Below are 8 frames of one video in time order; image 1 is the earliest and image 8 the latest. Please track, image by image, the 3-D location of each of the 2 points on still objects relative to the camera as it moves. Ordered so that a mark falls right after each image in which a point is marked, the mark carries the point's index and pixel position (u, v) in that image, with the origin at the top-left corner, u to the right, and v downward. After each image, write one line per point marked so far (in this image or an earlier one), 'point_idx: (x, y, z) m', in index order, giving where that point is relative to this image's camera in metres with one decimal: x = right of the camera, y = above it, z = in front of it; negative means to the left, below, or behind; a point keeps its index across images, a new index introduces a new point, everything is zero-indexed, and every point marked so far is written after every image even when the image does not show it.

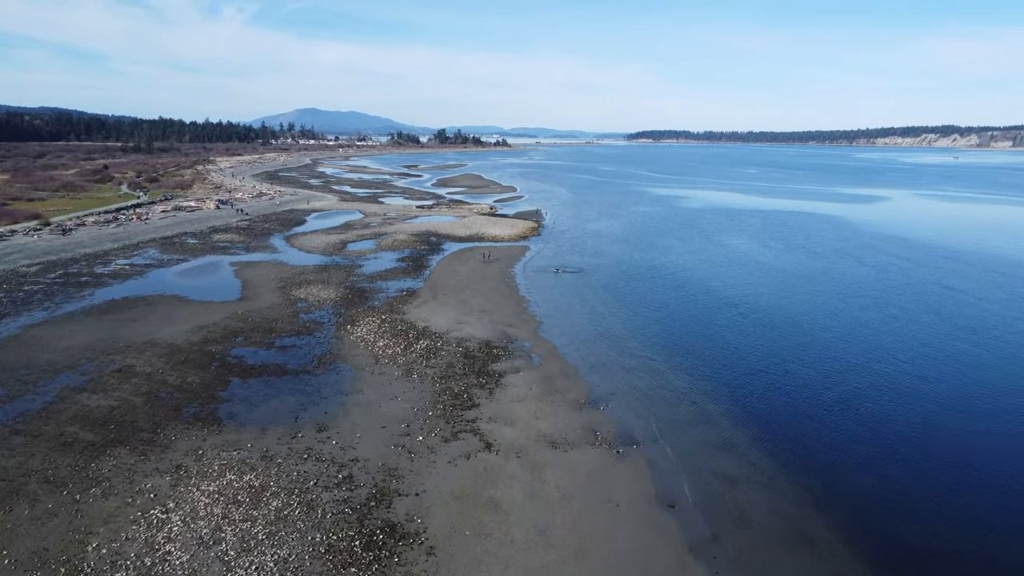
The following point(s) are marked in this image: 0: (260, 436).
0: (-5.1, -3.0, +14.9) m
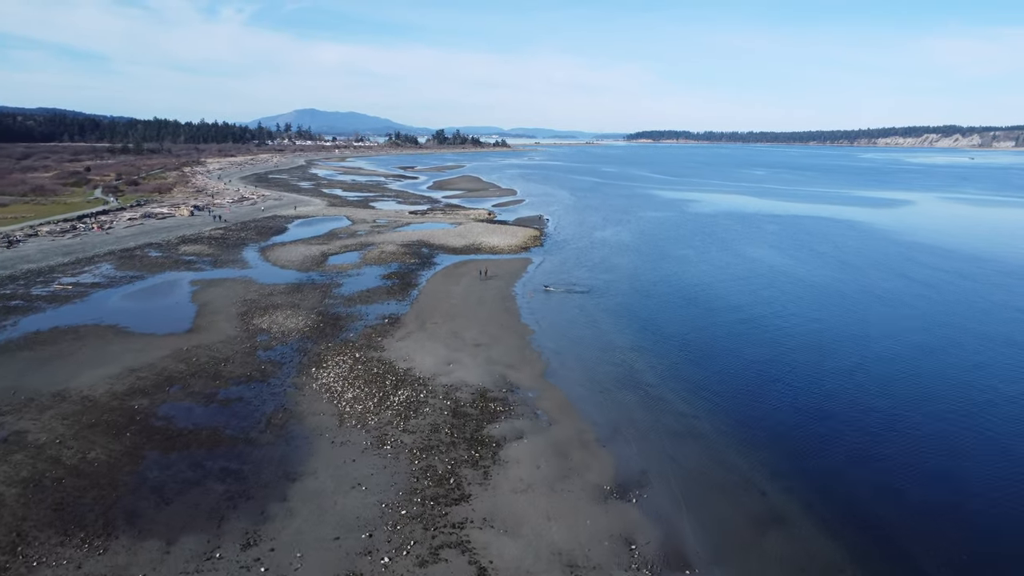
0: (-5.1, -3.9, +10.6) m
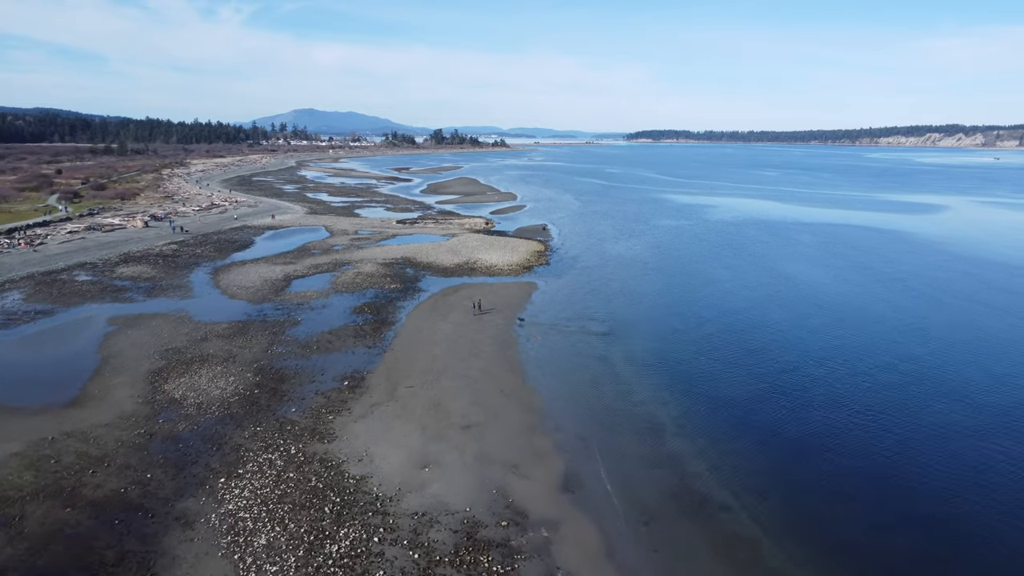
0: (-5.0, -5.2, +4.5) m
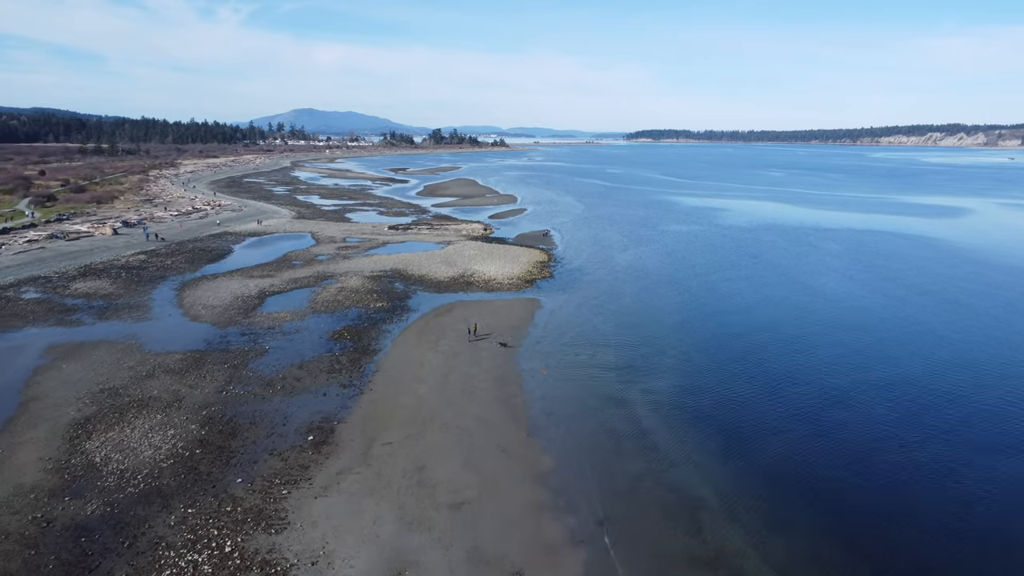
0: (-5.0, -5.9, +1.1) m
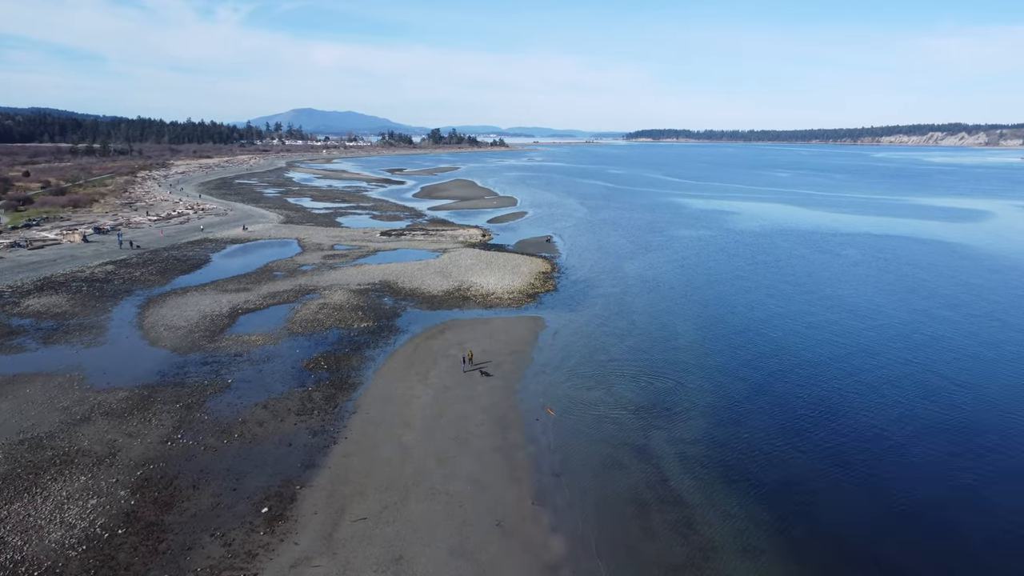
0: (-4.9, -6.5, -1.8) m
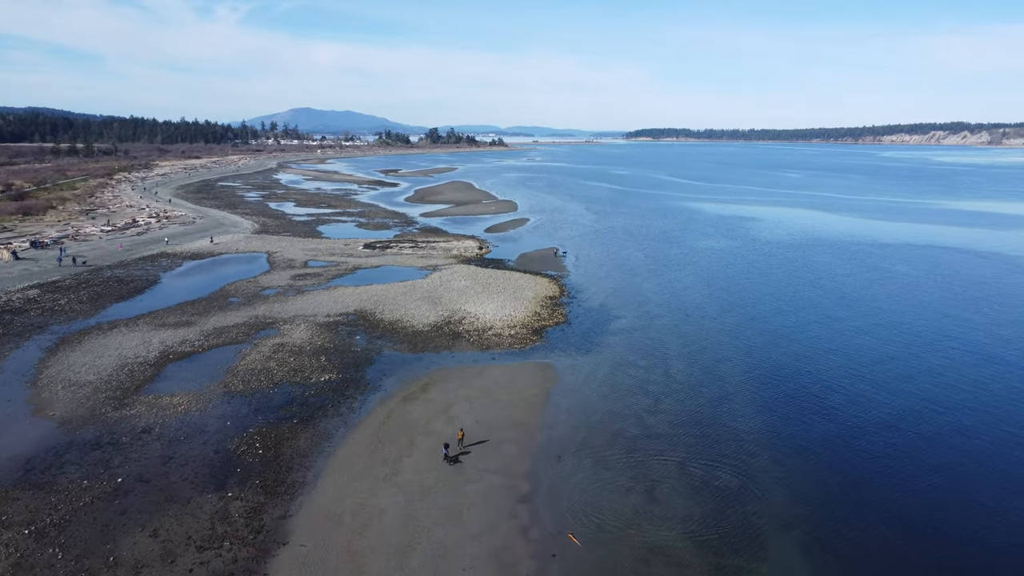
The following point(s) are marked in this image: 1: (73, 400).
0: (-4.8, -7.6, -7.0) m
1: (-10.1, -2.6, +16.8) m
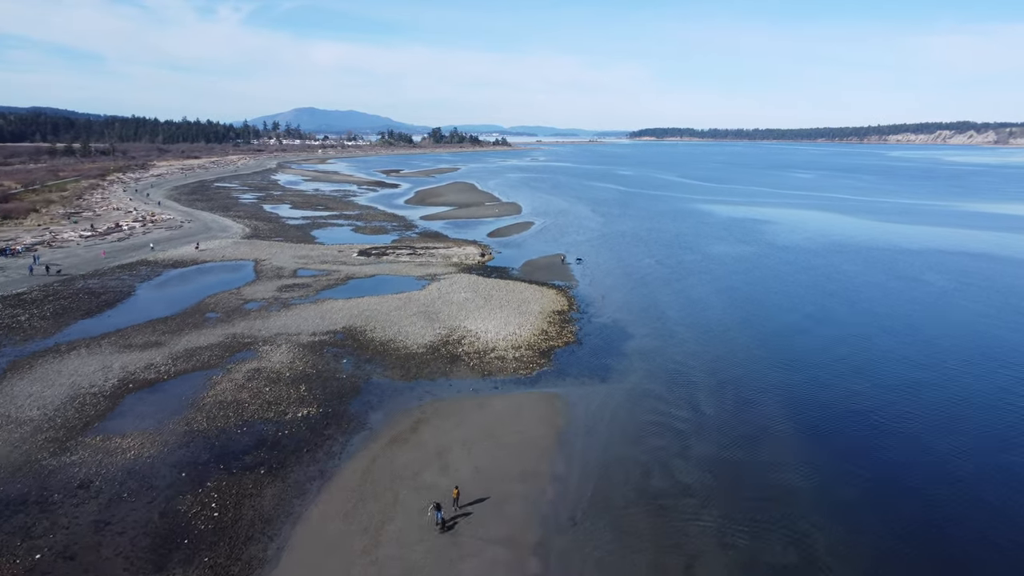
0: (-4.8, -8.1, -9.4) m
1: (-10.0, -3.1, +14.5) m
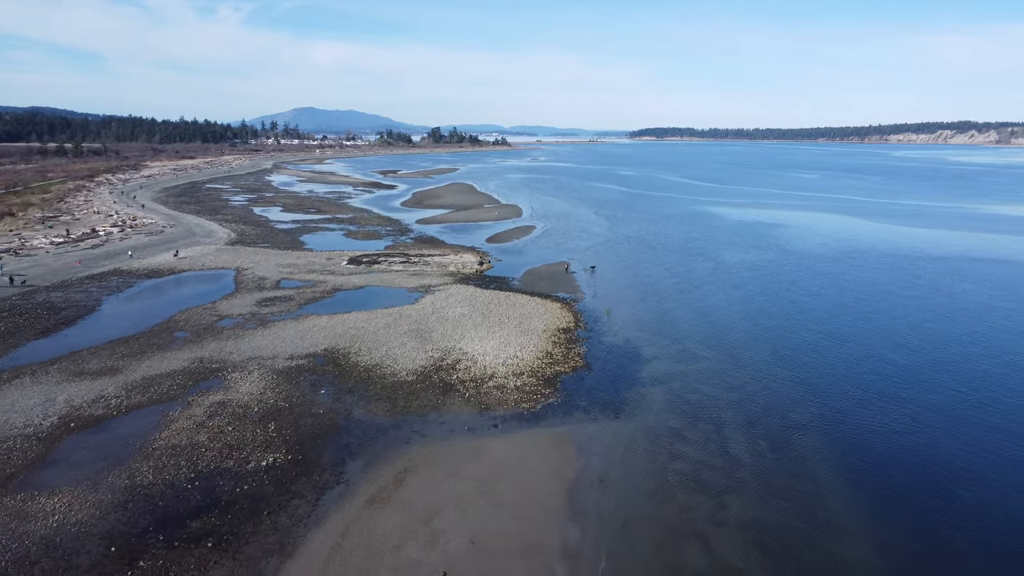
0: (-4.8, -8.6, -11.8) m
1: (-10.0, -3.6, +12.1) m
